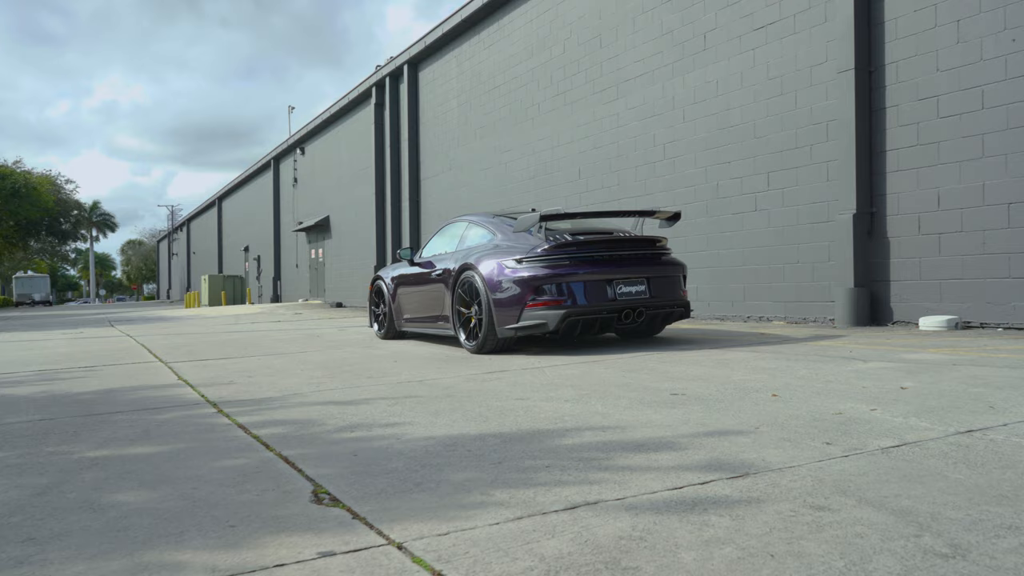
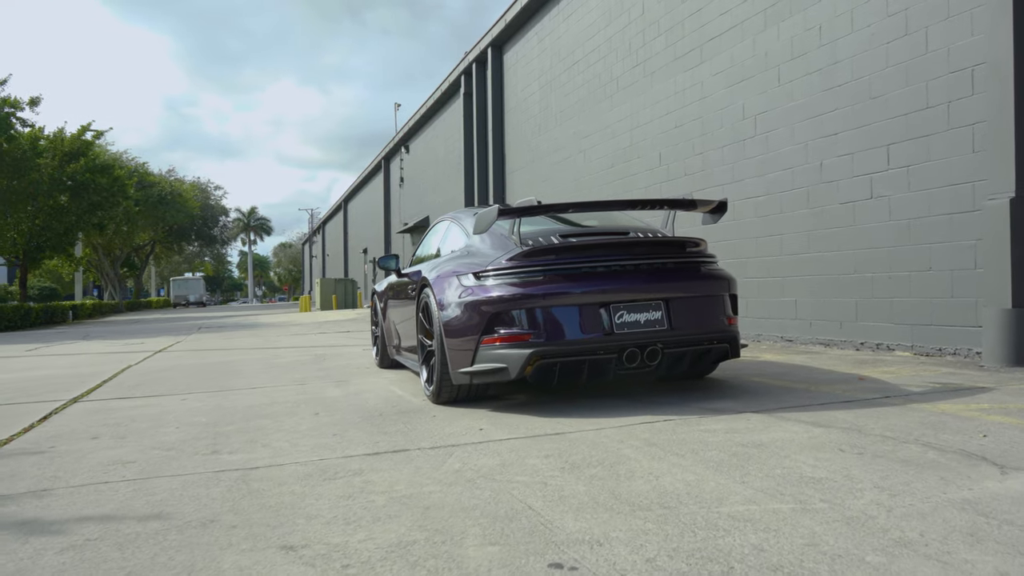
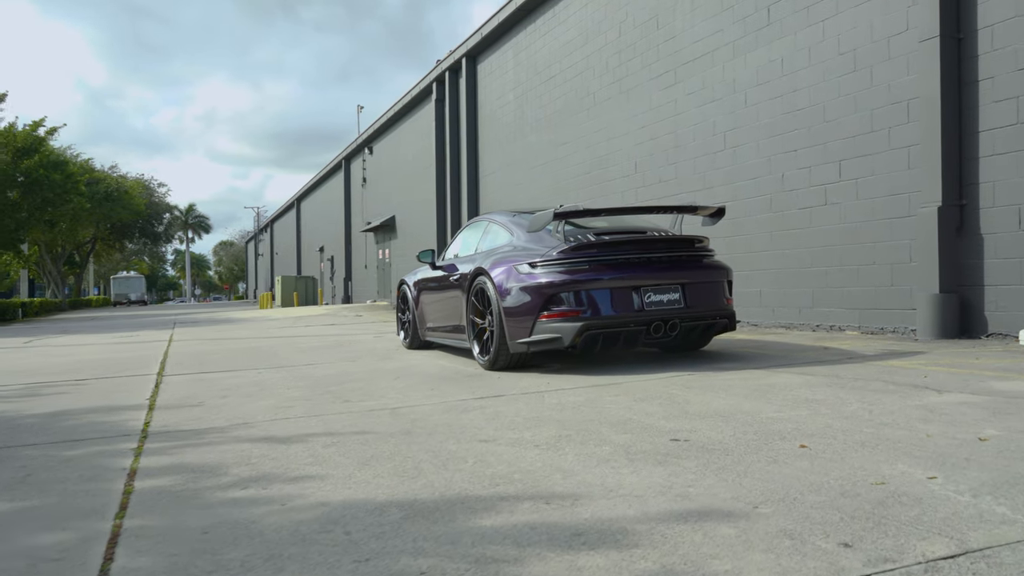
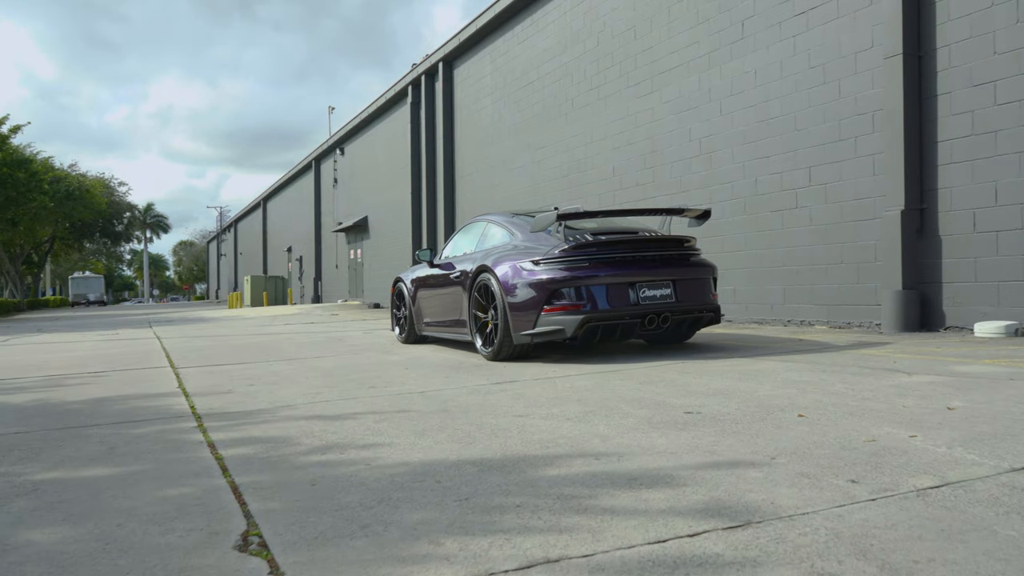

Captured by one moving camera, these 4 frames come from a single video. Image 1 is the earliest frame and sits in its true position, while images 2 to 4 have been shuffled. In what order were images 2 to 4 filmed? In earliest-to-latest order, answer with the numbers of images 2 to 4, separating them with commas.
4, 3, 2
